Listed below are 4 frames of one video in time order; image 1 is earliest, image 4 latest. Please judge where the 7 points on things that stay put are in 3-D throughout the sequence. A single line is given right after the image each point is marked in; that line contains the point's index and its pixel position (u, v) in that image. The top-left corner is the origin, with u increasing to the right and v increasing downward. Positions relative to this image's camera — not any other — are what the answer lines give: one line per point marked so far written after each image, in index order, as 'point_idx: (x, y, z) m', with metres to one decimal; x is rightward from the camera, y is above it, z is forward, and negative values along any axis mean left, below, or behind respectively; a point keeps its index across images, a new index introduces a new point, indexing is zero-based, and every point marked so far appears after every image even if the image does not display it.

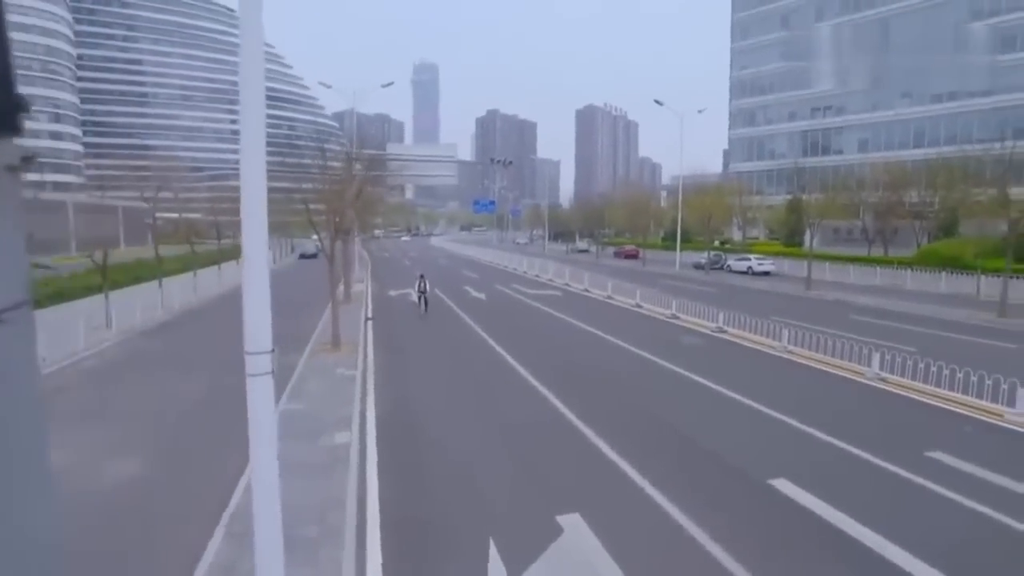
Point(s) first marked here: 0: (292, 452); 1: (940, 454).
0: (-2.3, -1.7, +8.2) m
1: (+5.7, -2.2, +10.5) m
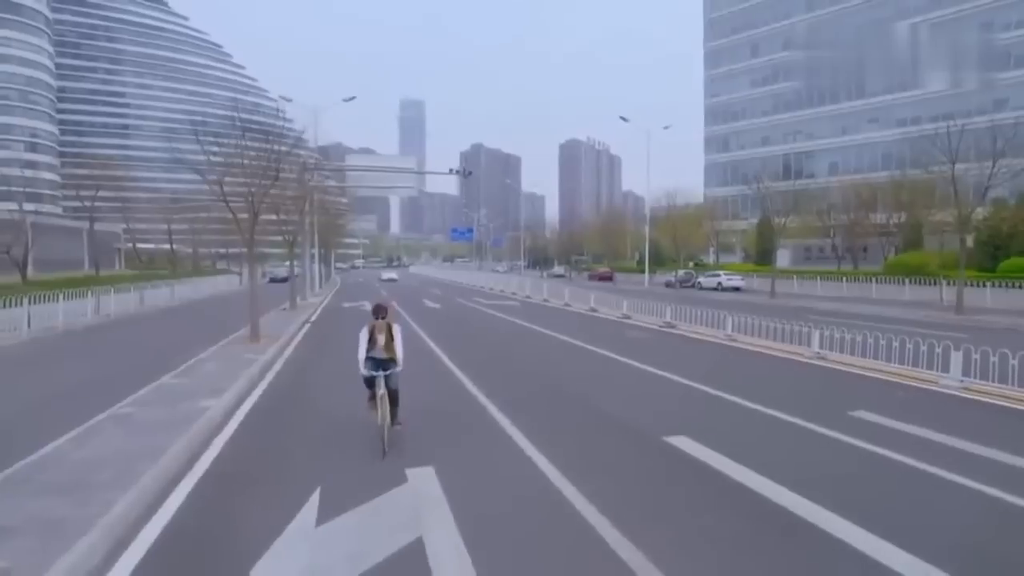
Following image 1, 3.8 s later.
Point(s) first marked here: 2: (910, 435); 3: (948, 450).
0: (-3.4, -1.2, +7.3) m
1: (+4.5, -1.8, +9.8) m
2: (+4.8, -1.8, +9.6) m
3: (+4.9, -1.8, +9.0) m
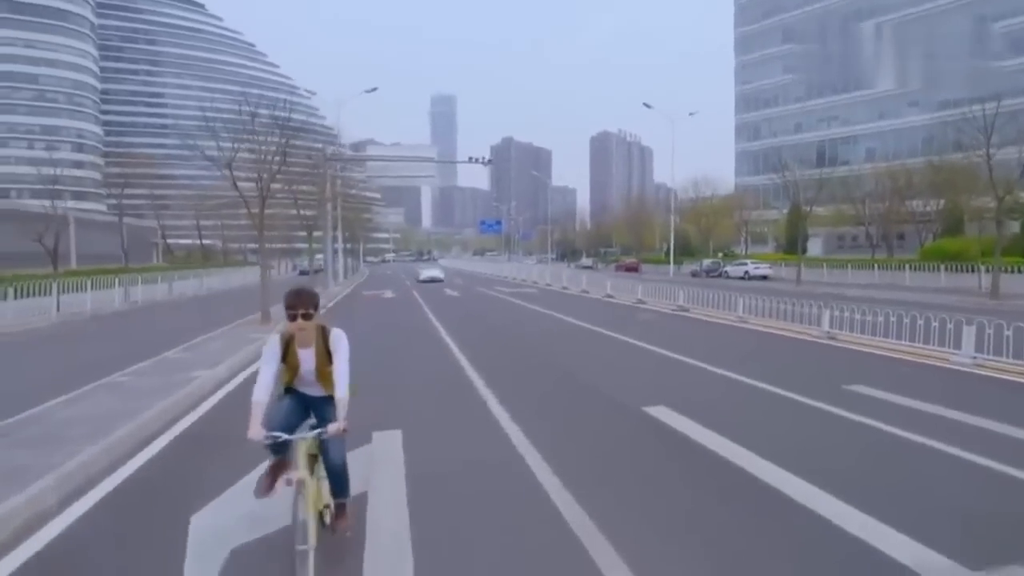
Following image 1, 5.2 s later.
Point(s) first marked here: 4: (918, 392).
0: (-3.5, -1.0, +7.3) m
1: (+4.5, -1.5, +9.5) m
2: (+4.8, -1.5, +9.3) m
3: (+4.8, -1.5, +8.7) m
4: (+5.2, -1.4, +10.0) m
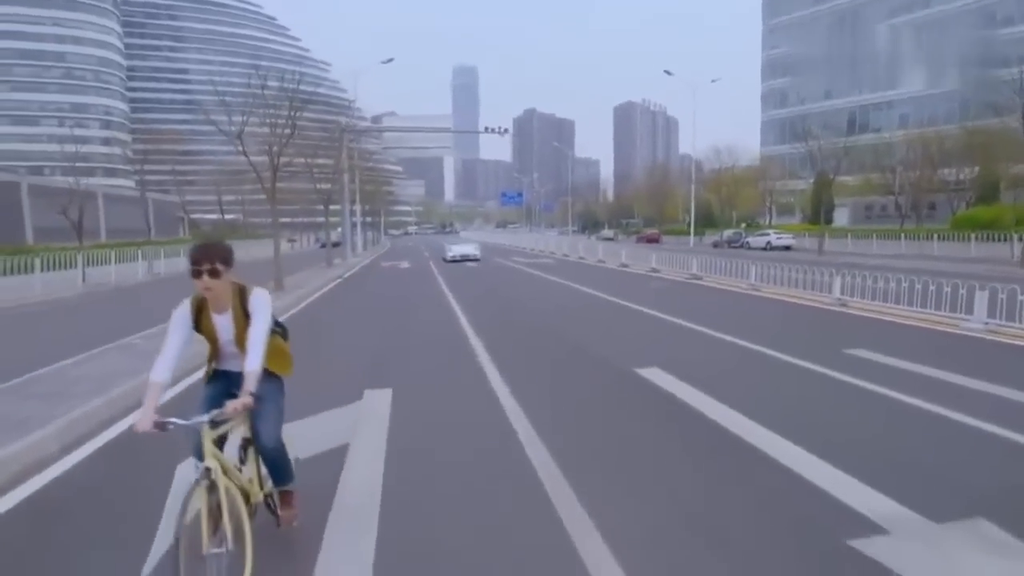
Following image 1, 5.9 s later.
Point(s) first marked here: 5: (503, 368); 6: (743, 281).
0: (-3.5, -0.6, +7.5) m
1: (+4.5, -1.1, +9.4) m
2: (+4.8, -1.1, +9.2) m
3: (+4.9, -1.1, +8.6) m
4: (+5.3, -1.0, +9.8) m
5: (0.0, -1.1, +11.6) m
6: (+5.4, 0.0, +17.8) m
